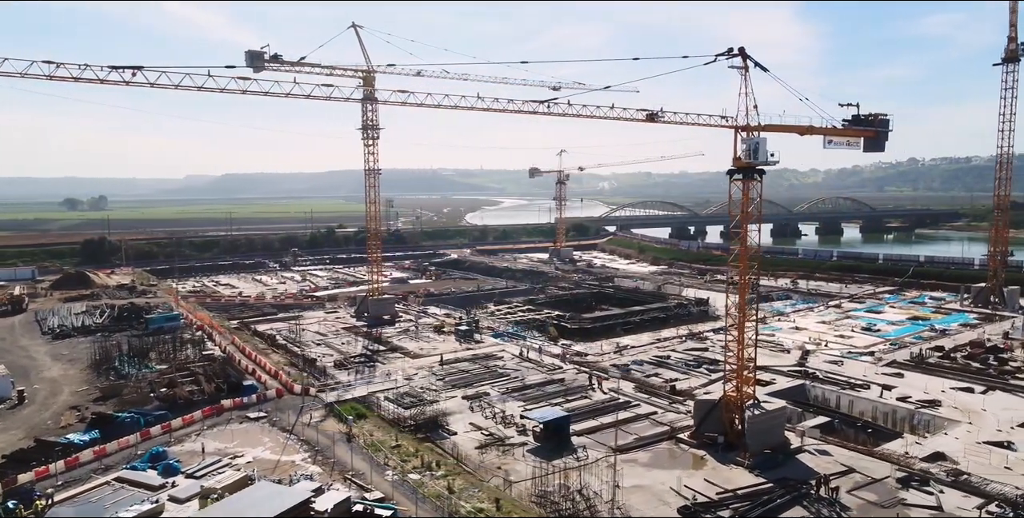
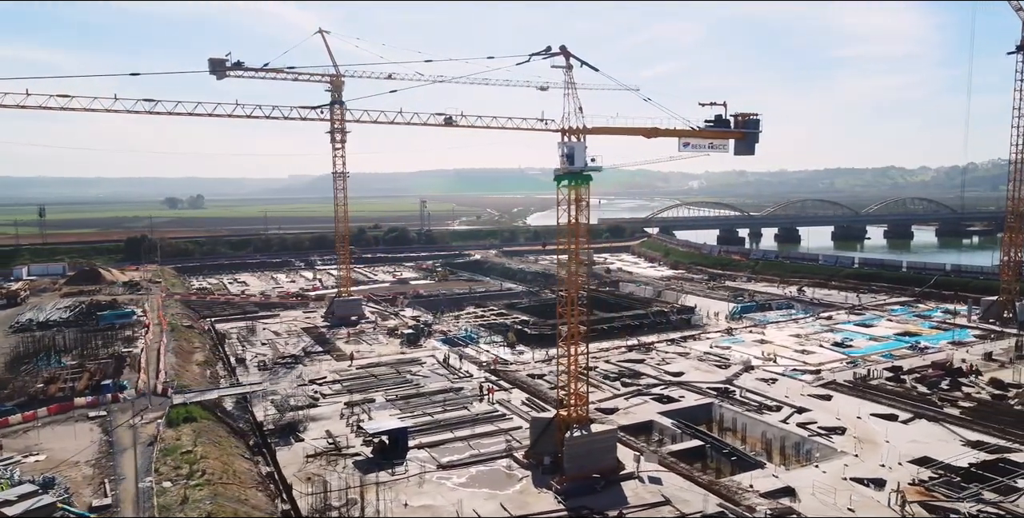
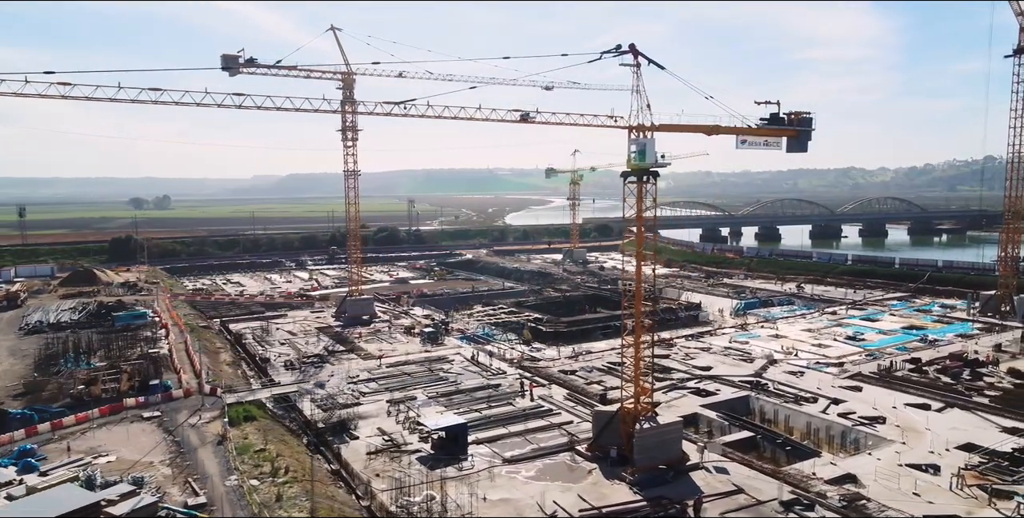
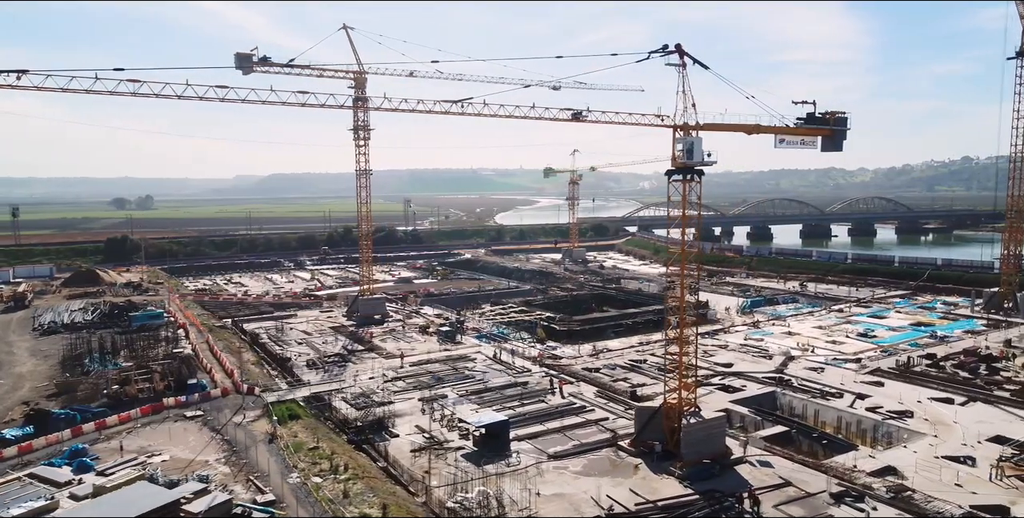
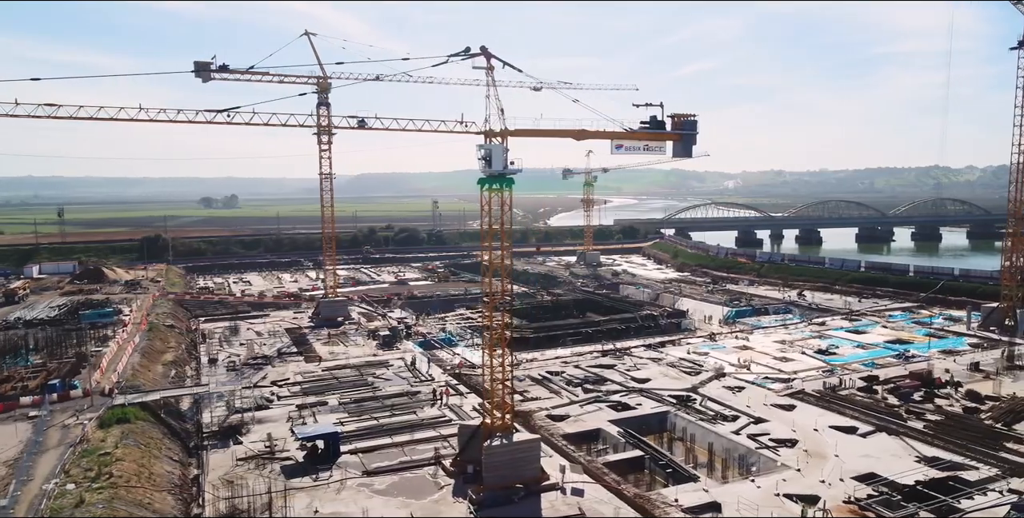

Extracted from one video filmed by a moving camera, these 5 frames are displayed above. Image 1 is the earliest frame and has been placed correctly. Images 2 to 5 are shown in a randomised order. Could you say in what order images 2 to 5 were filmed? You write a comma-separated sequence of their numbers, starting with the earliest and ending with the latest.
4, 3, 2, 5
